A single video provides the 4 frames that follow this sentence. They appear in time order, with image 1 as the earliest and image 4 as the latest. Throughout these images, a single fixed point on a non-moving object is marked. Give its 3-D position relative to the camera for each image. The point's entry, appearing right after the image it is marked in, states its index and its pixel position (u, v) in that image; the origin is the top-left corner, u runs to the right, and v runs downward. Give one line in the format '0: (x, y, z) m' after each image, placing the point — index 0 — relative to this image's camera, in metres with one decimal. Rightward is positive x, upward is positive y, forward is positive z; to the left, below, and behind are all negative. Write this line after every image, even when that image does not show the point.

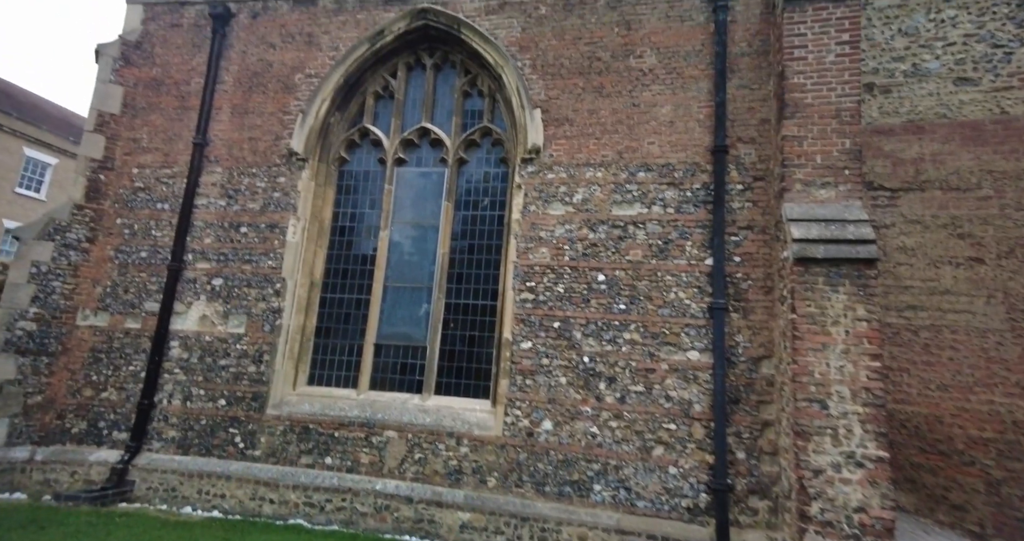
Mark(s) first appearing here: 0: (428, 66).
0: (-1.2, +3.0, +8.5) m
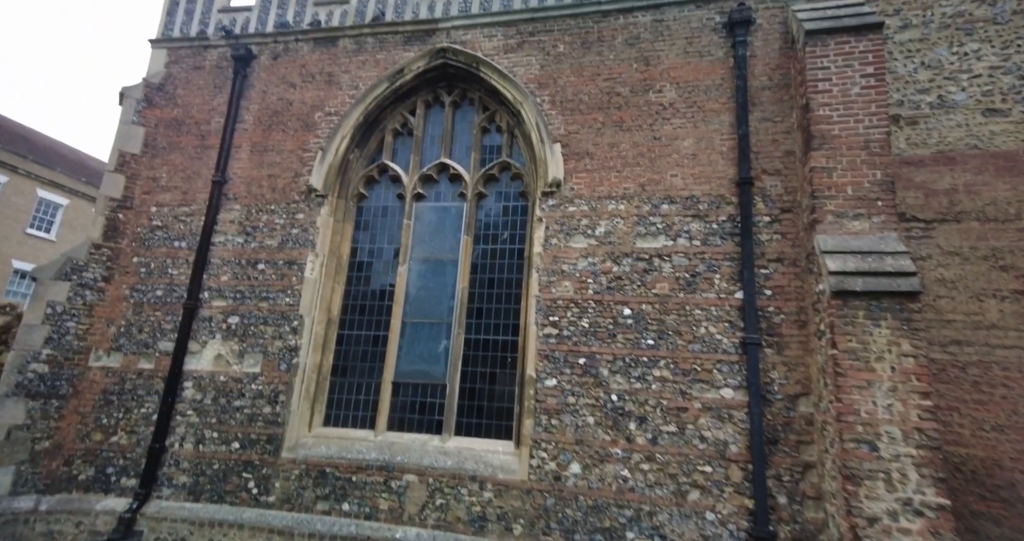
0: (-0.9, +2.5, +8.5) m
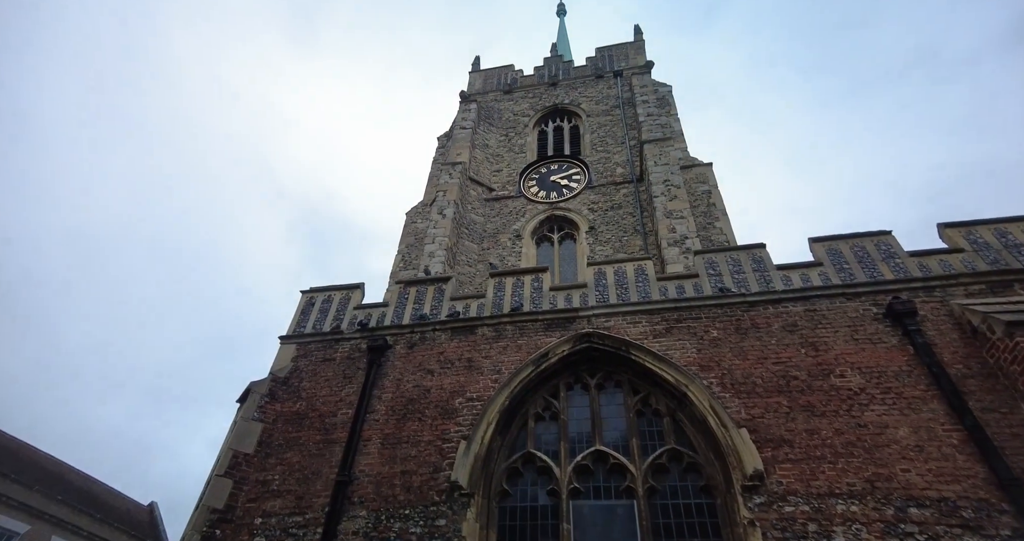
0: (+1.1, -1.6, +7.9) m
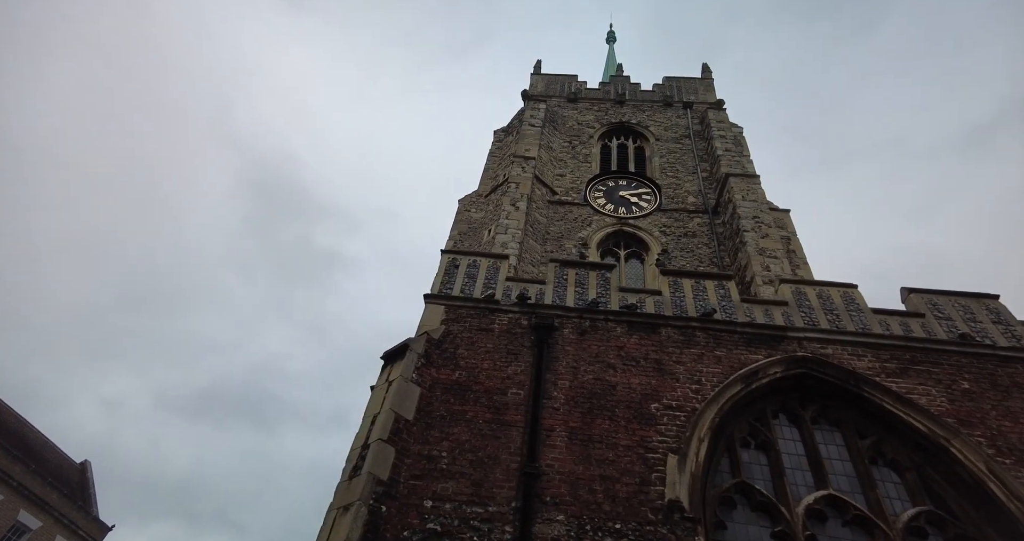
0: (+3.5, -1.7, +6.7) m
